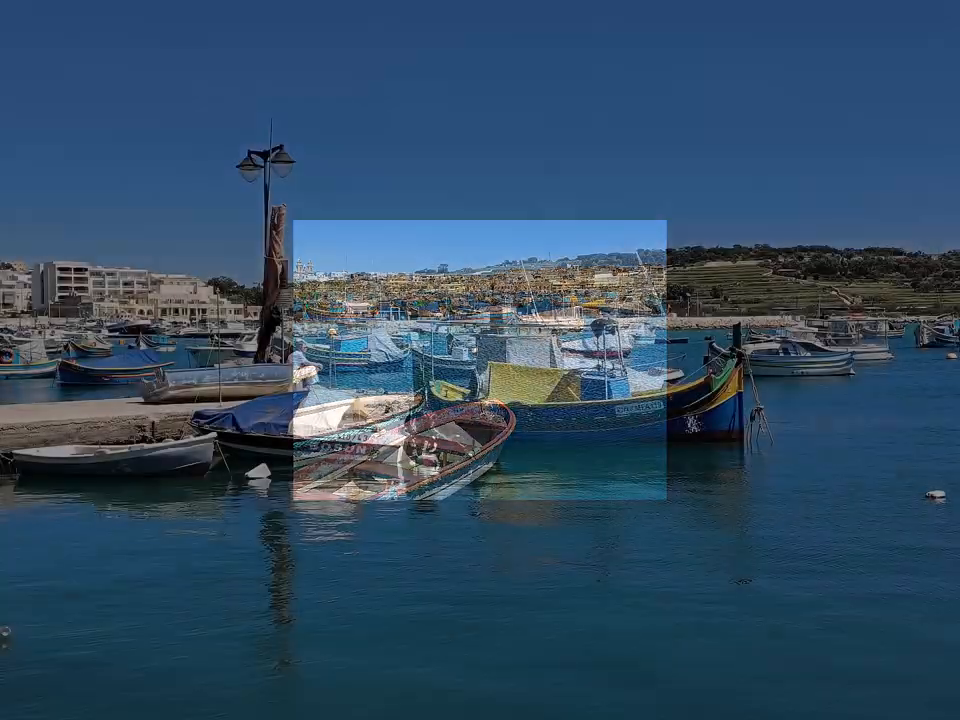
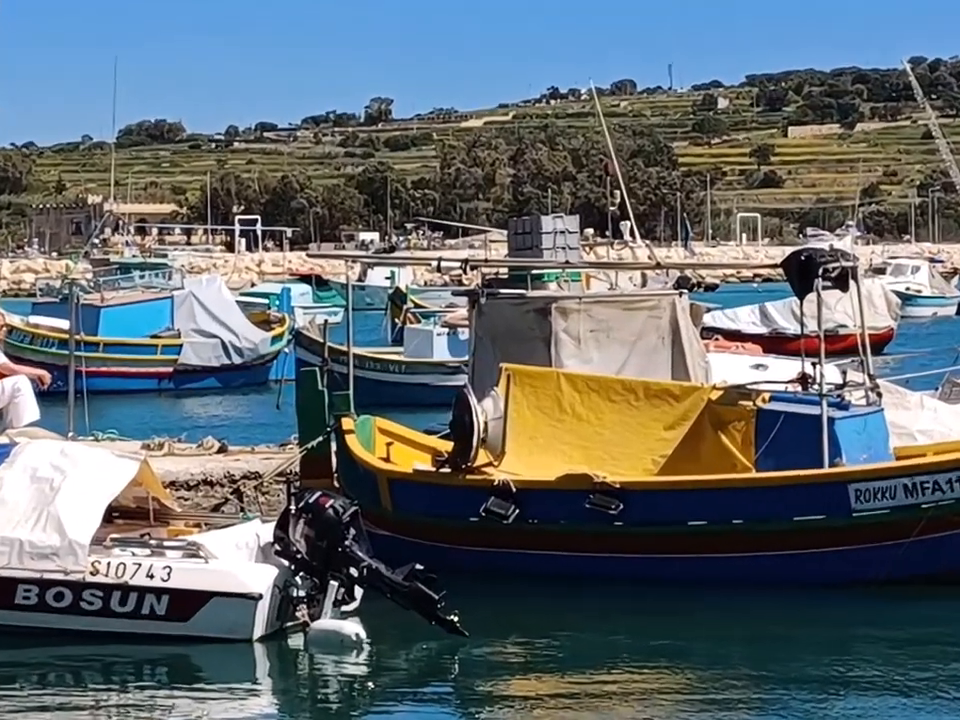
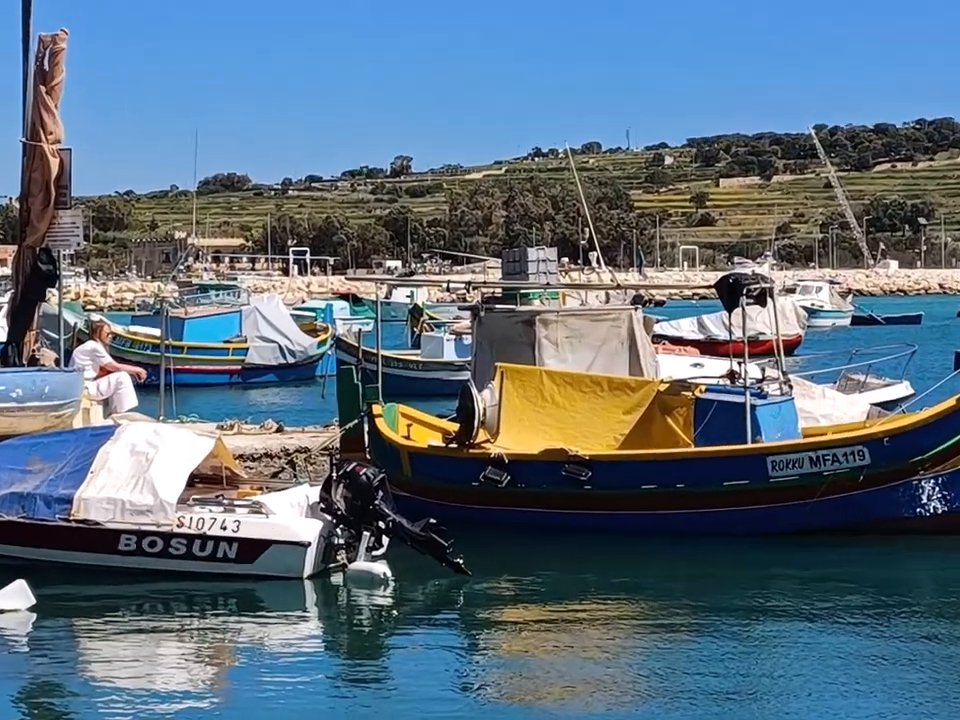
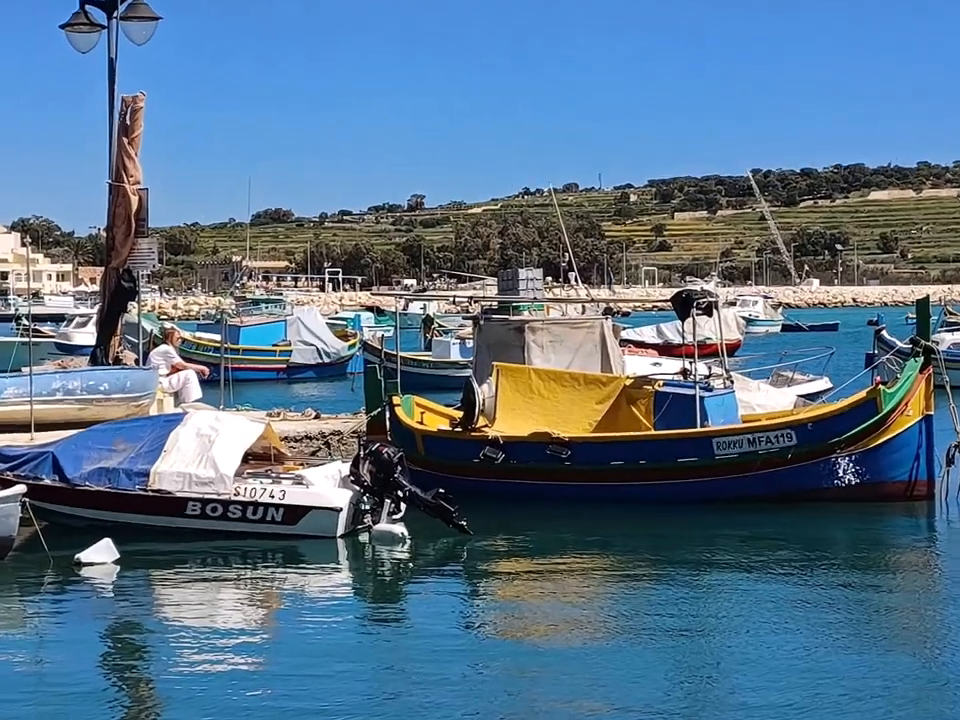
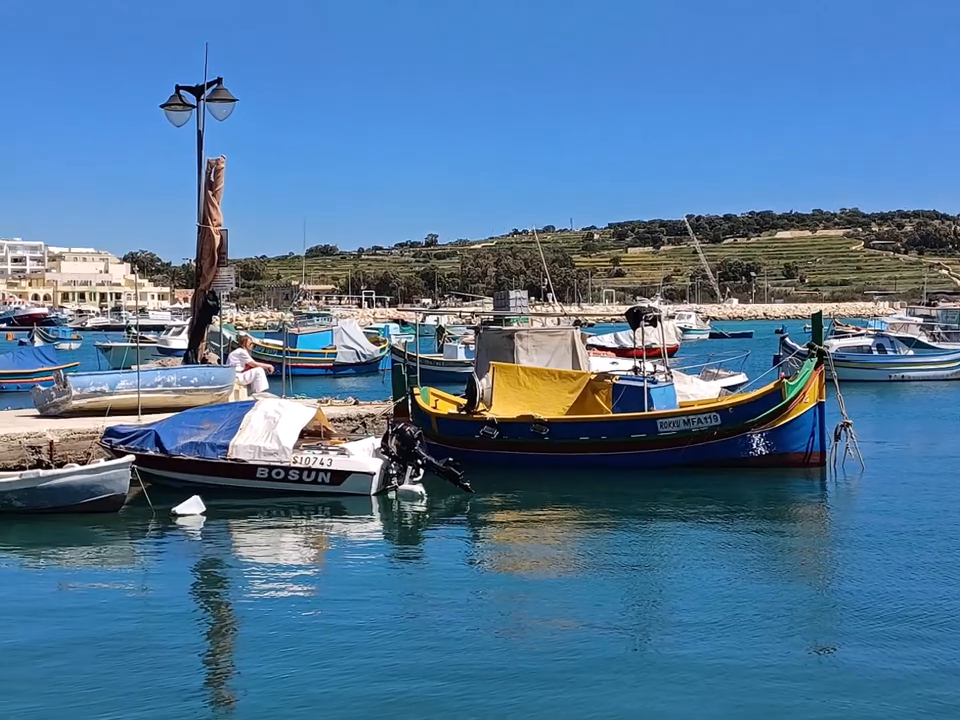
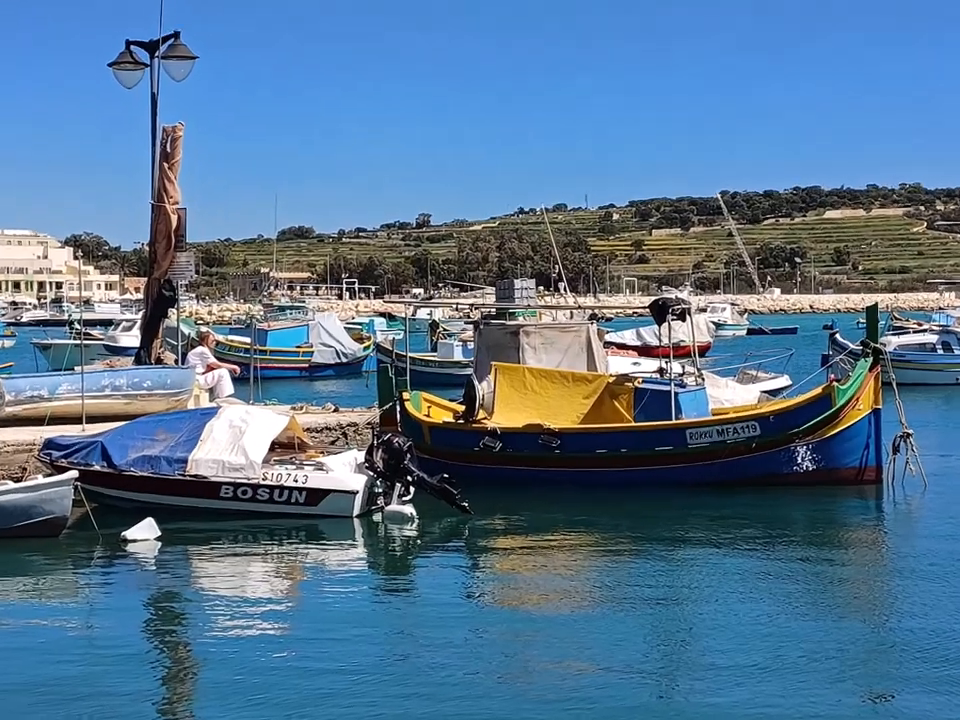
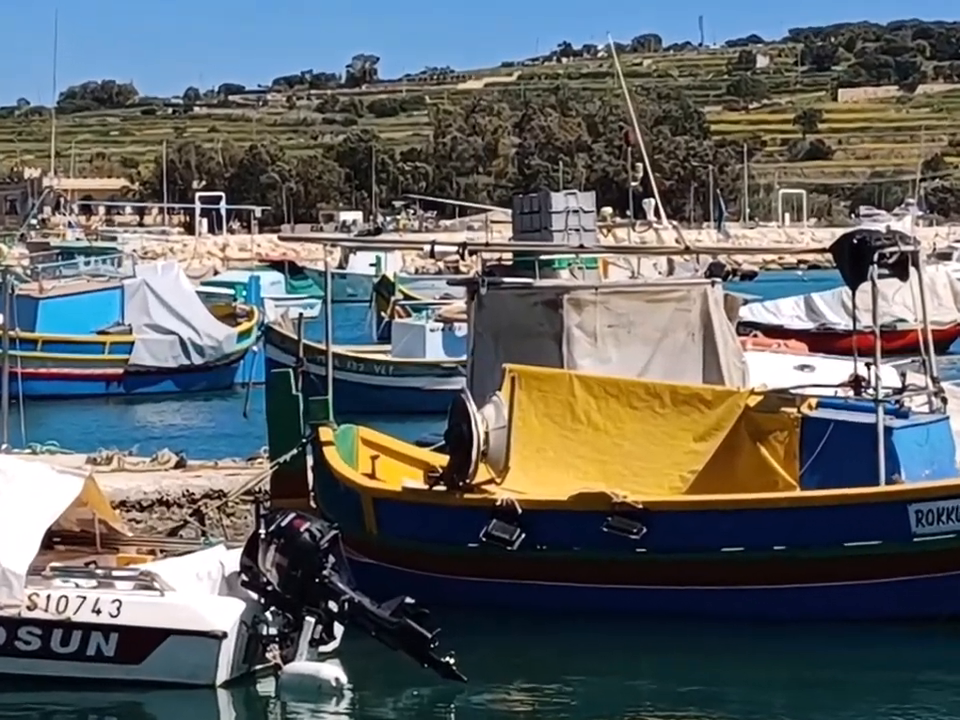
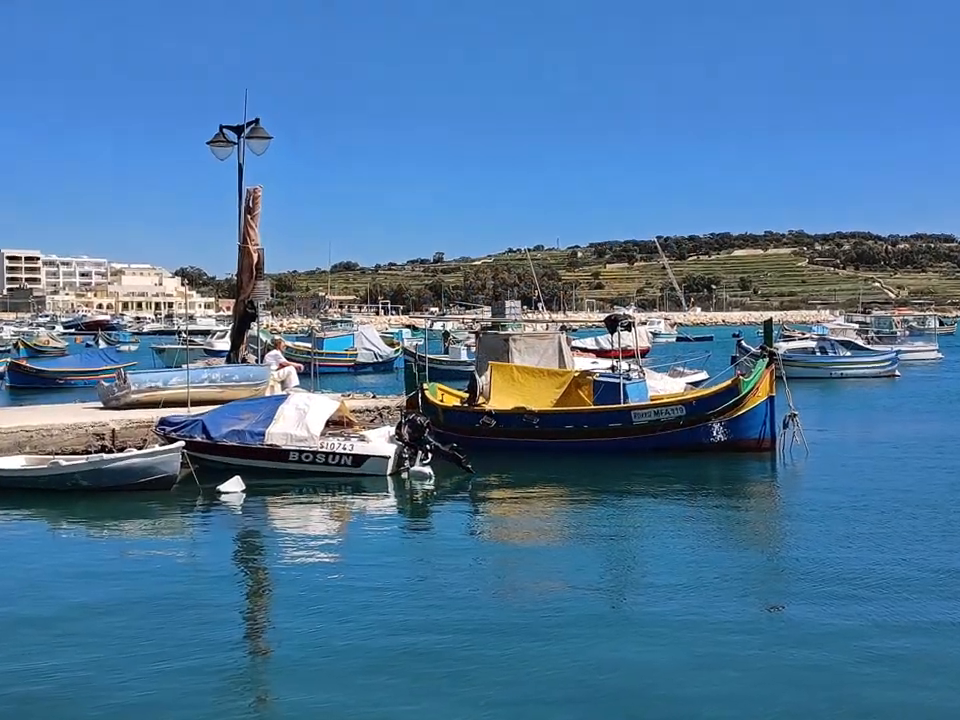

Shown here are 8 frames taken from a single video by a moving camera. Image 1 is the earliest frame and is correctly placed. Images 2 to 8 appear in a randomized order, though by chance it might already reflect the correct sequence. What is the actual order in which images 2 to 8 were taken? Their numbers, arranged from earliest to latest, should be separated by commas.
8, 5, 6, 4, 3, 2, 7
